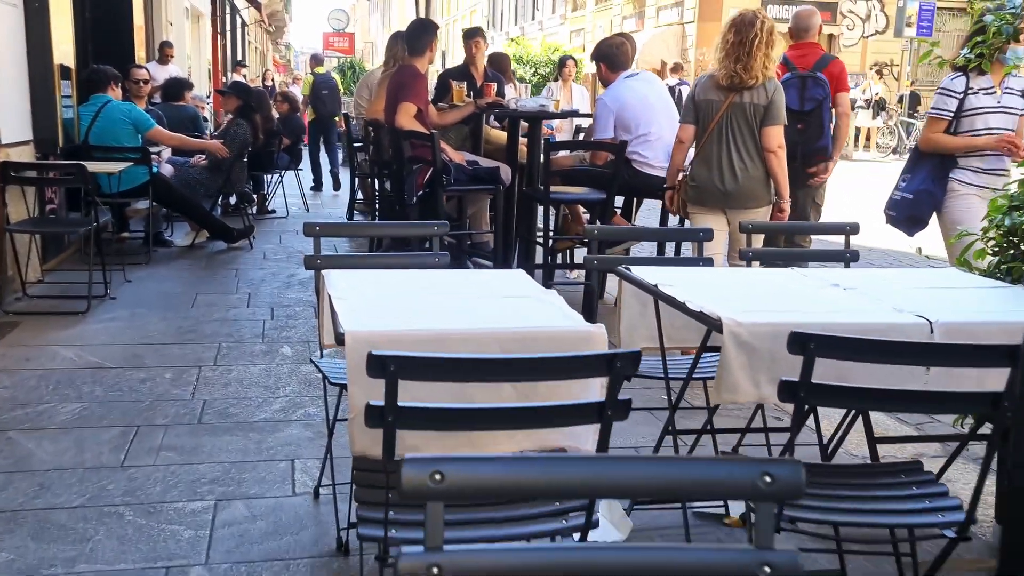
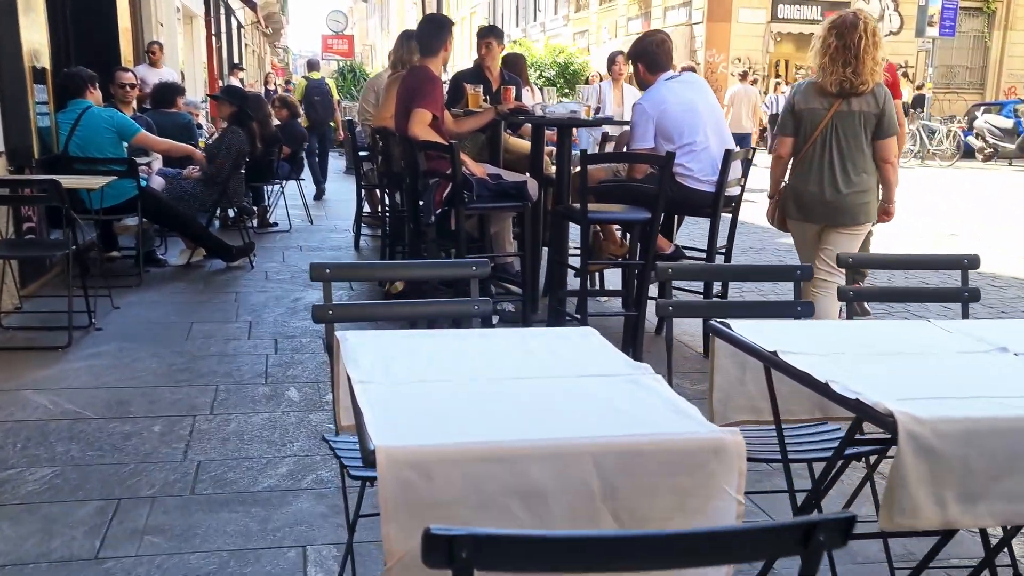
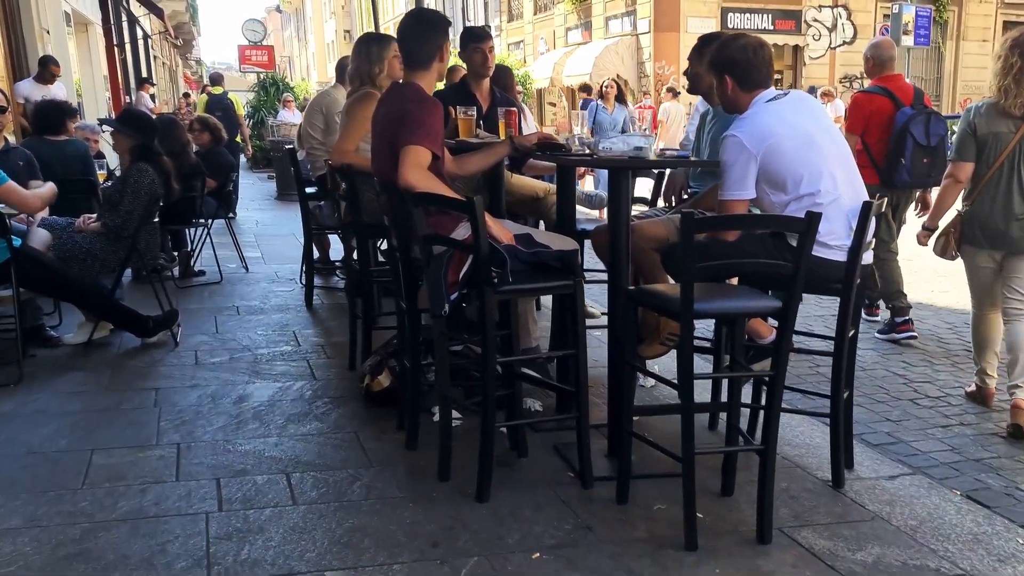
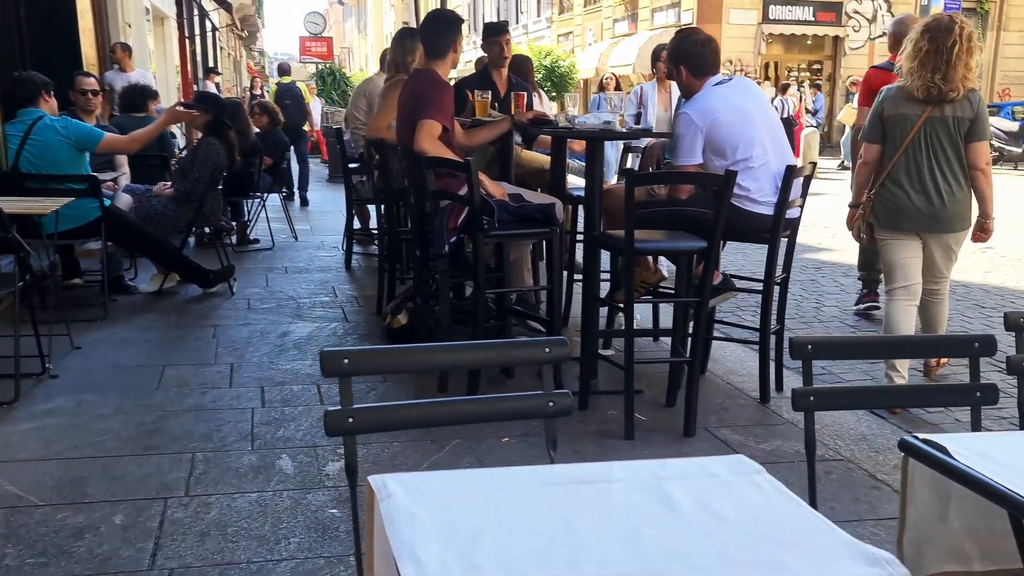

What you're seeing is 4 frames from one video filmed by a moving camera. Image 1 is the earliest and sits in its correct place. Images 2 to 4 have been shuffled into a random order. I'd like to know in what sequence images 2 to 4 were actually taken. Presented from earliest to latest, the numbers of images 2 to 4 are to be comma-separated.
2, 4, 3
